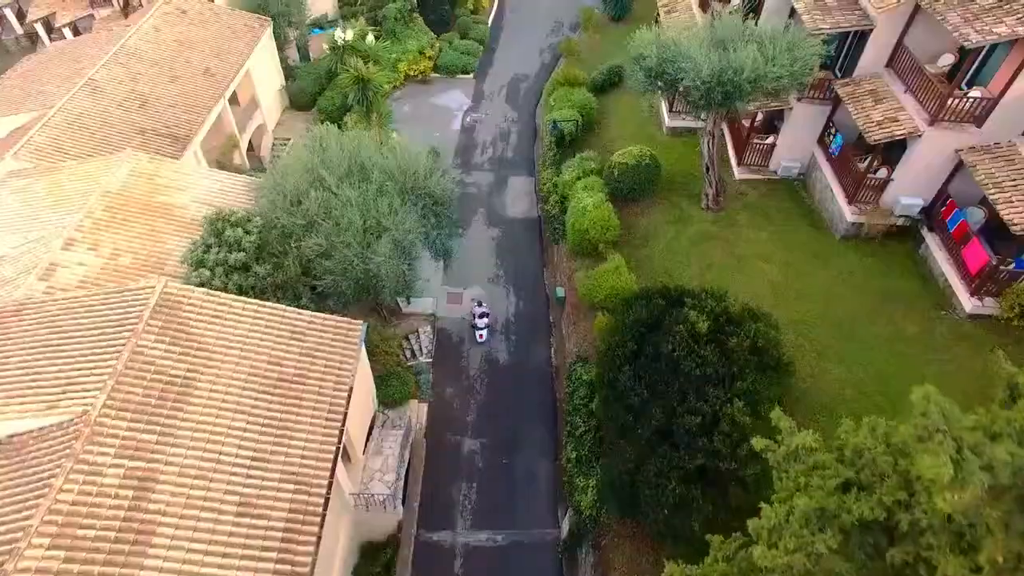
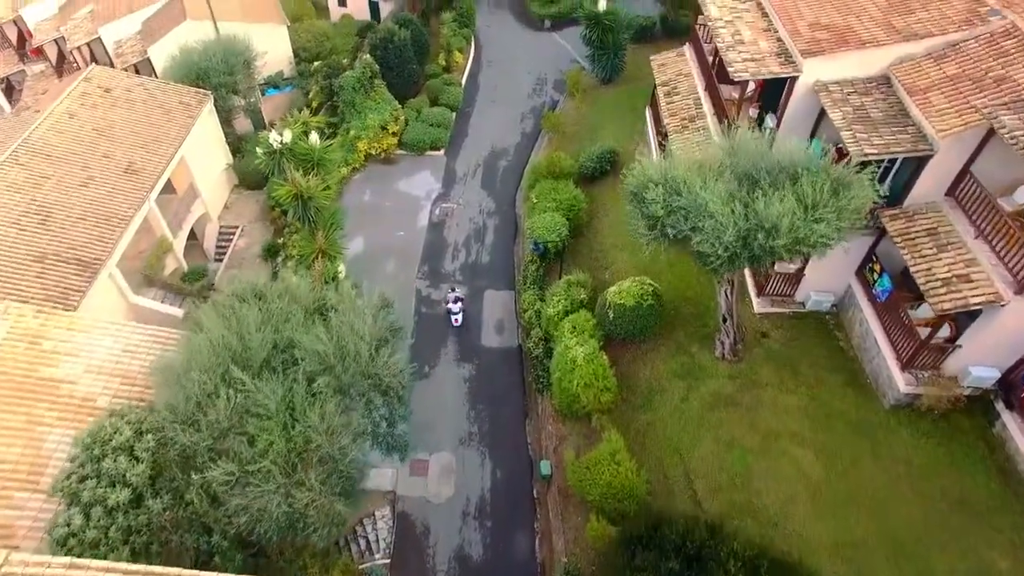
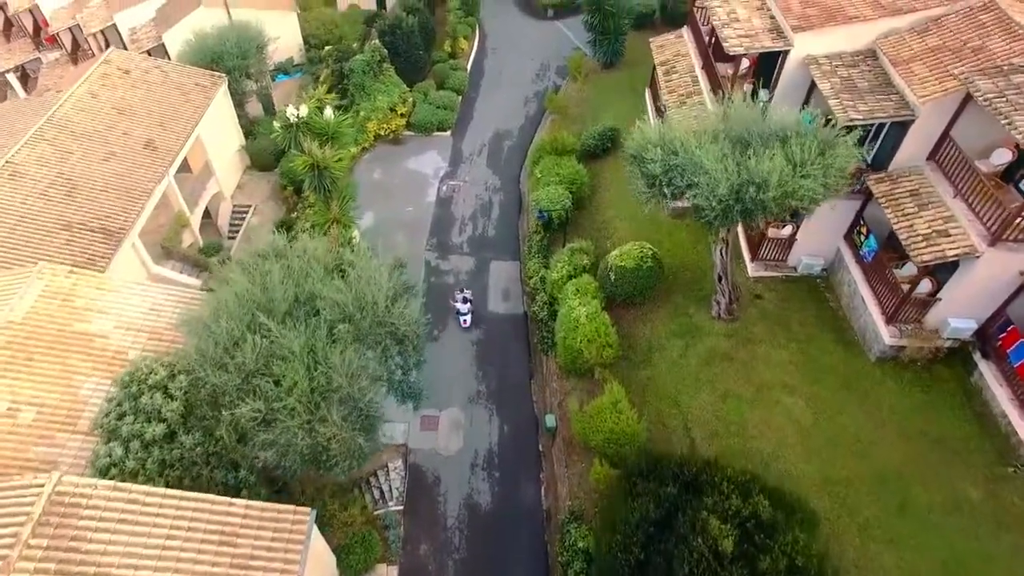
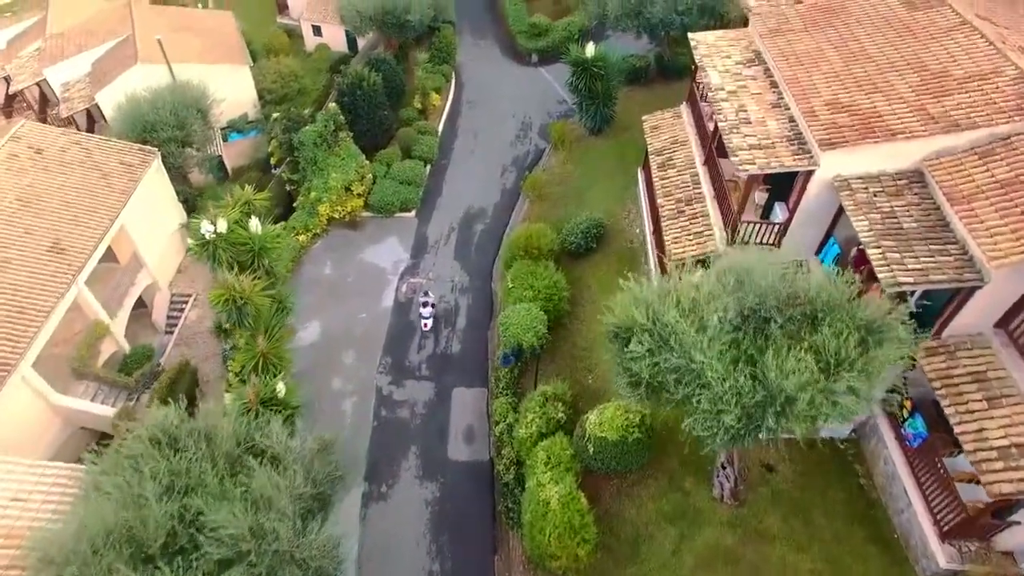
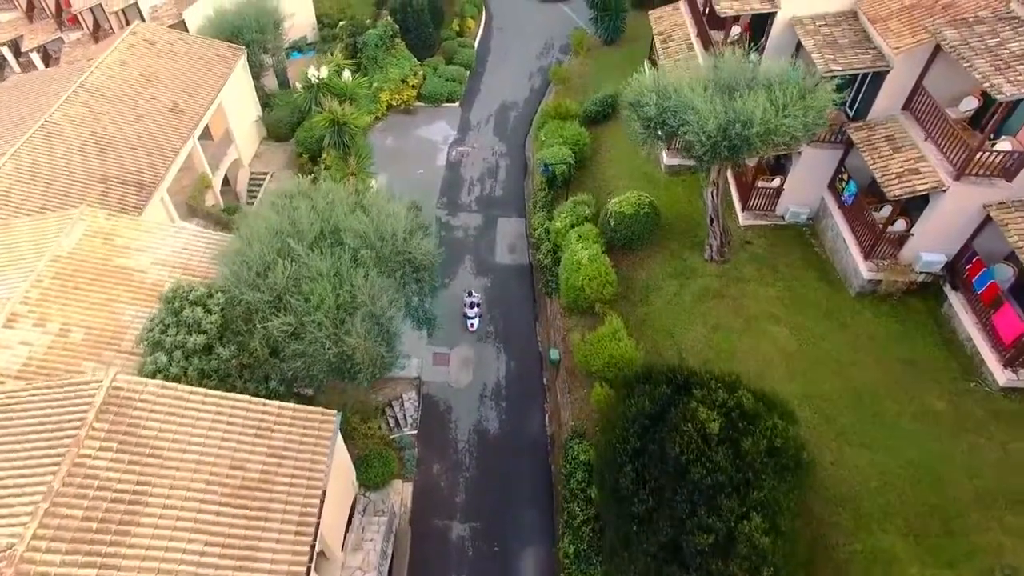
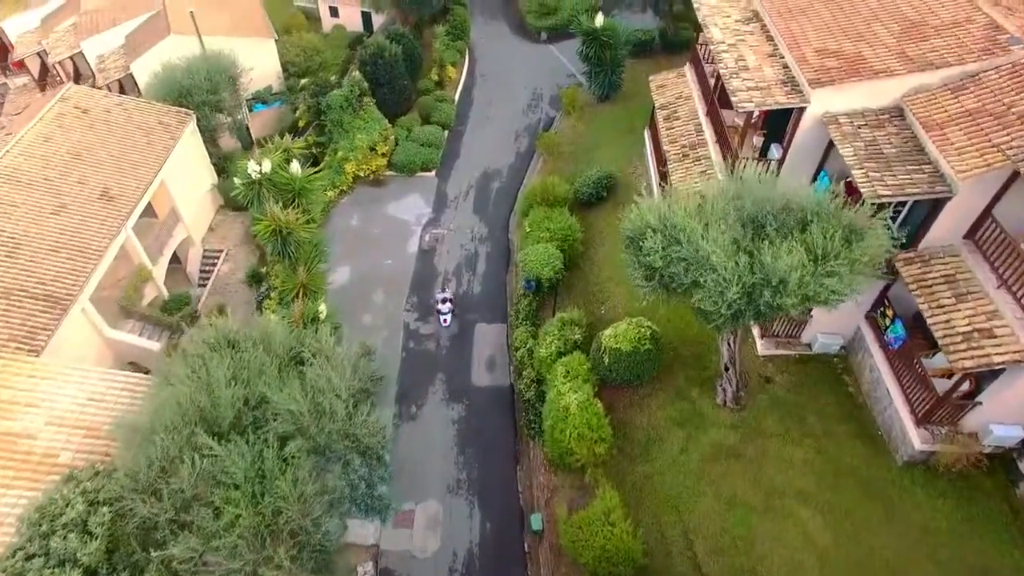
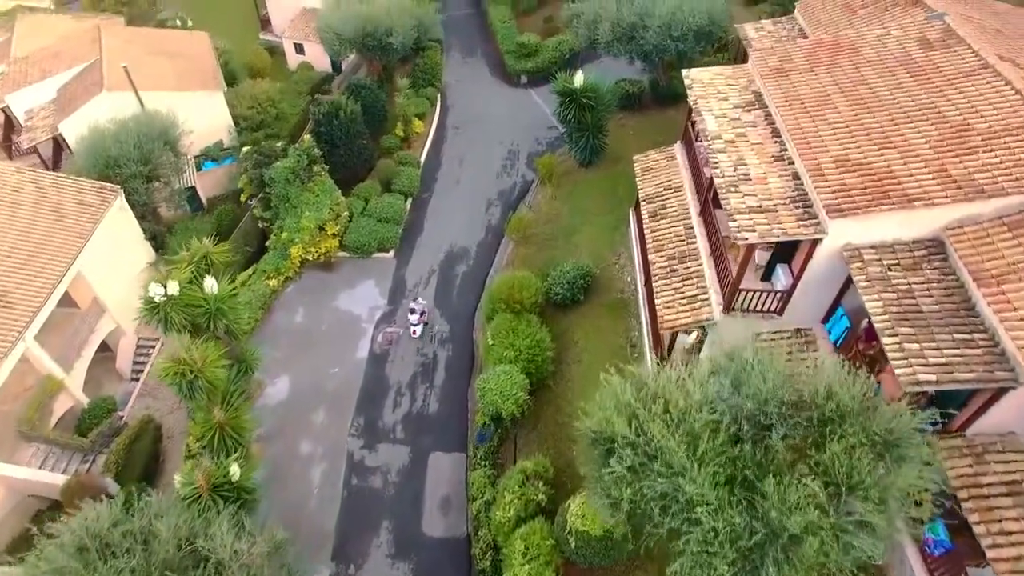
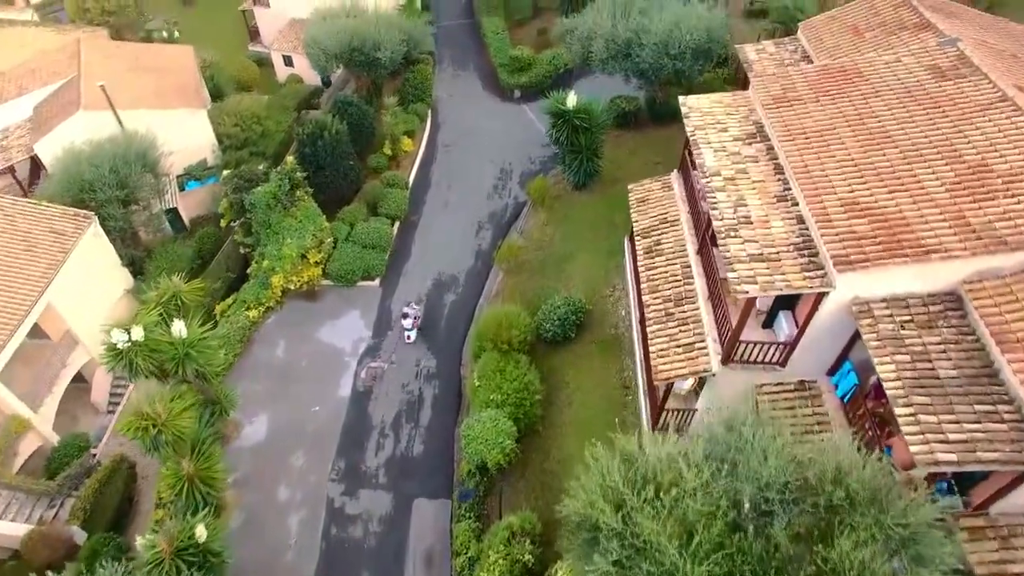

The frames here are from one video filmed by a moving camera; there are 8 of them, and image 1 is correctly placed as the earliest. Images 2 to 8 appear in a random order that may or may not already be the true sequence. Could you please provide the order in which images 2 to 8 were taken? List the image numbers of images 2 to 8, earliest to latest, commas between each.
5, 3, 2, 6, 4, 7, 8
